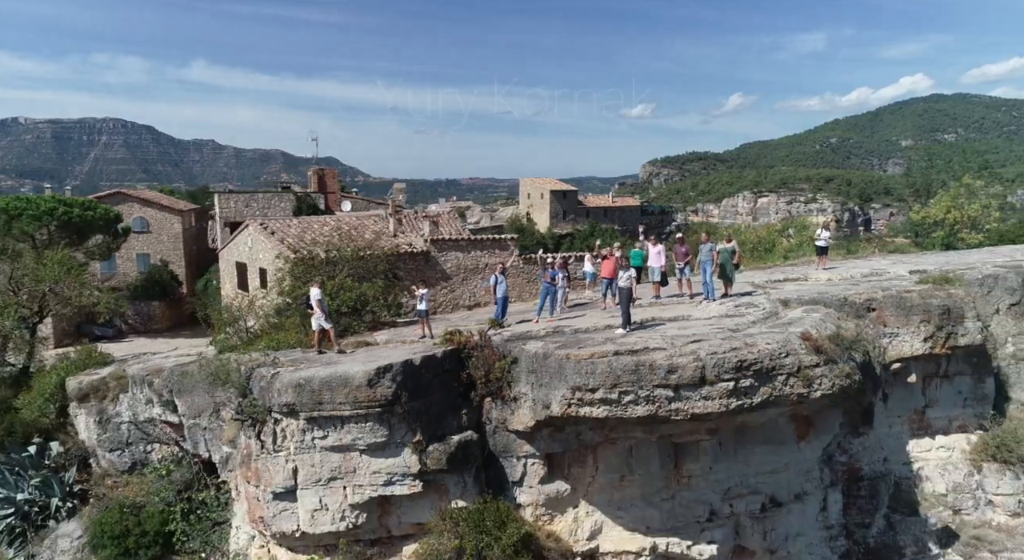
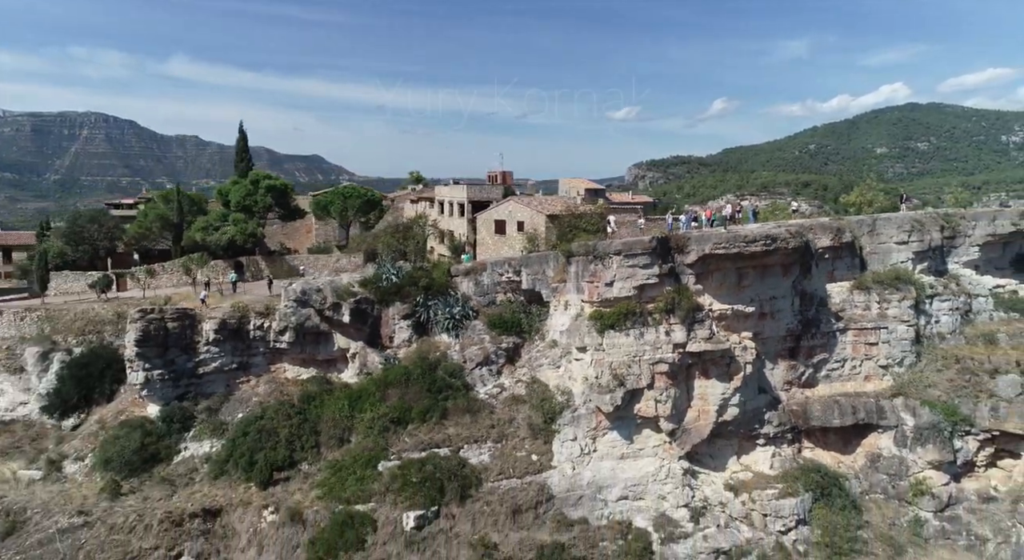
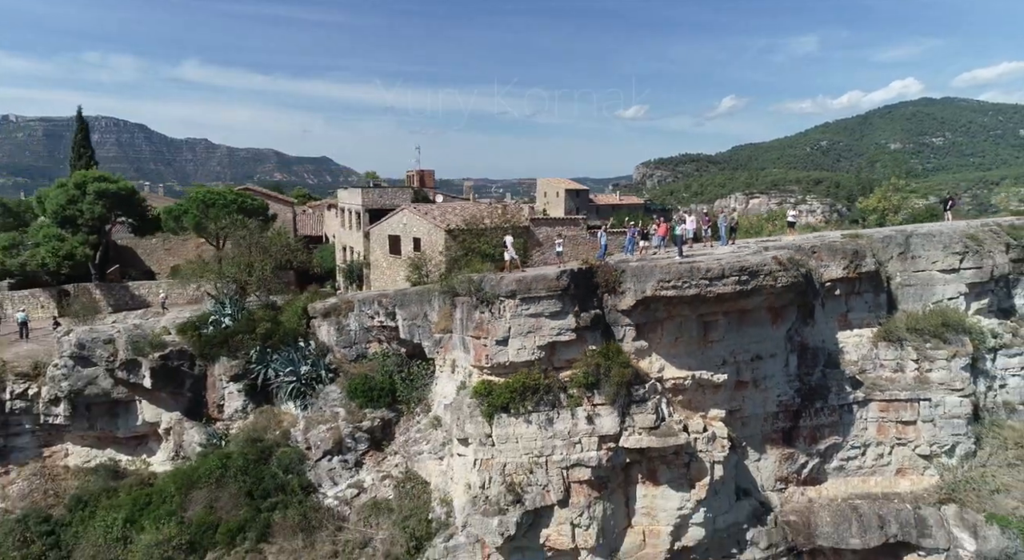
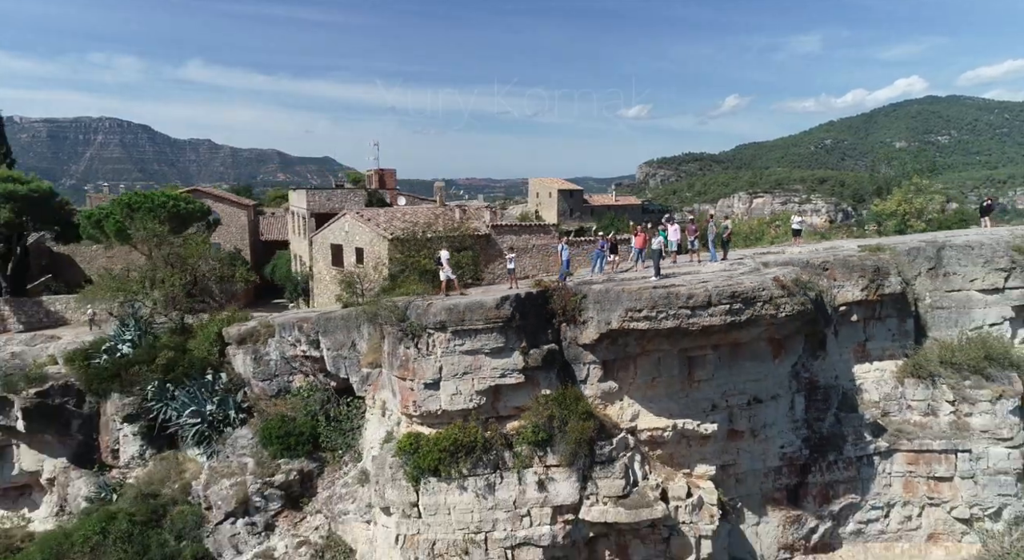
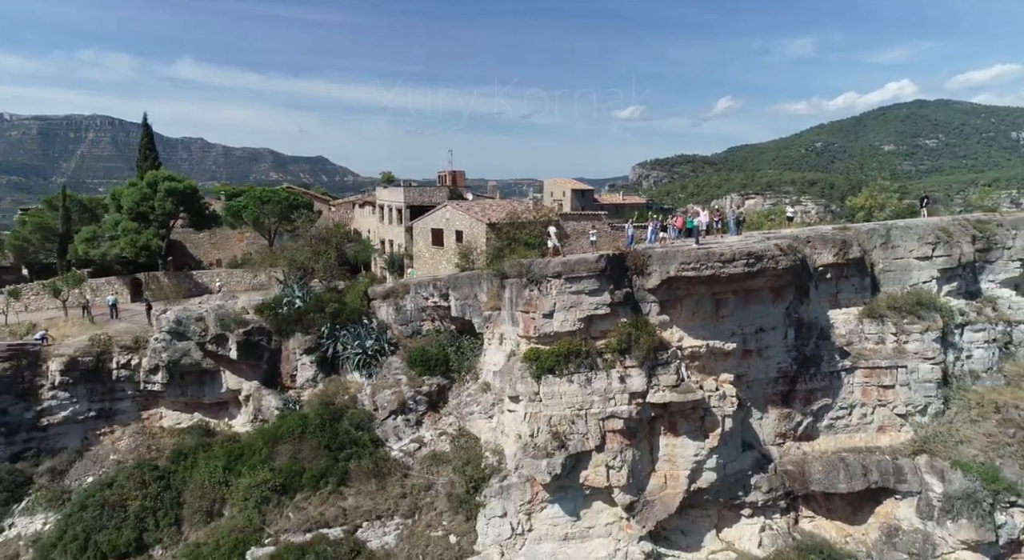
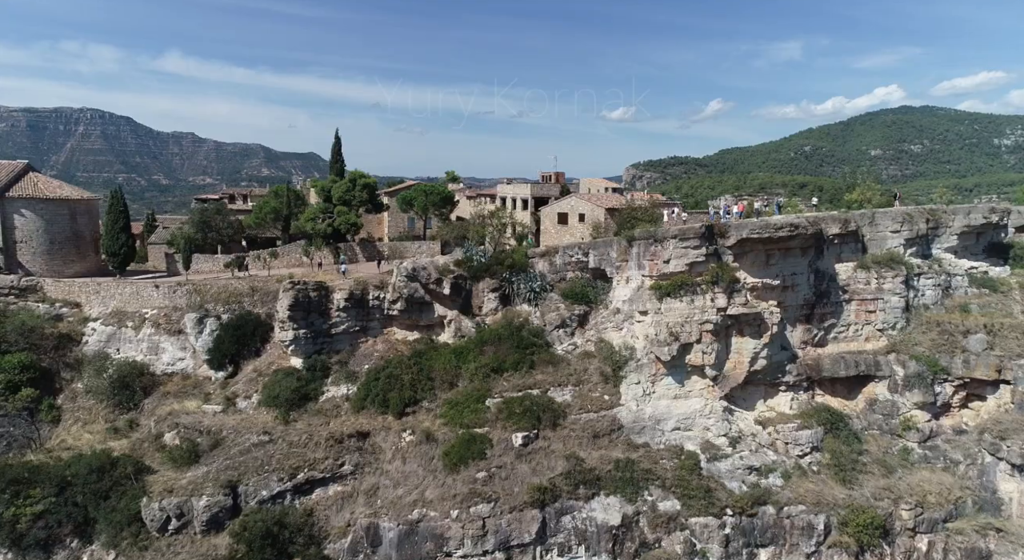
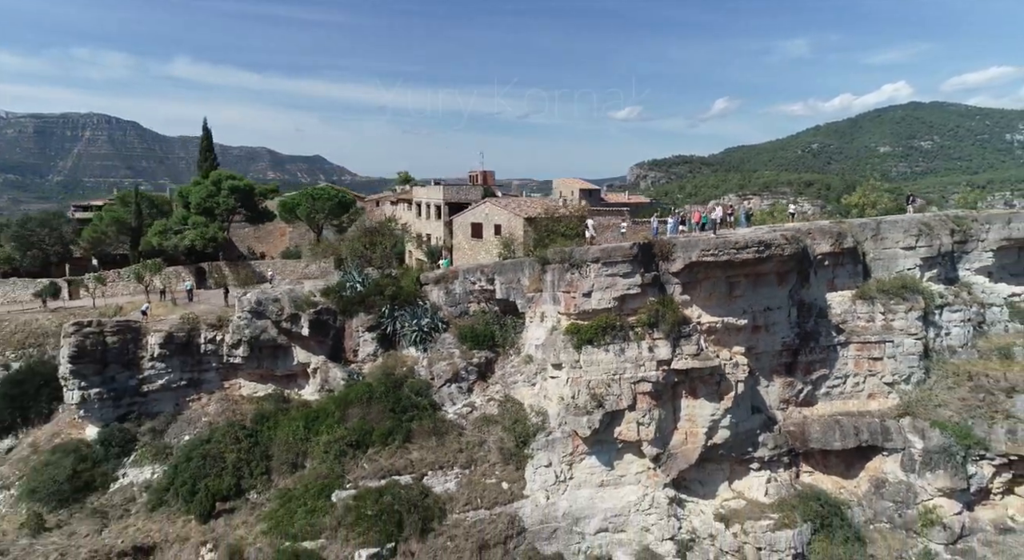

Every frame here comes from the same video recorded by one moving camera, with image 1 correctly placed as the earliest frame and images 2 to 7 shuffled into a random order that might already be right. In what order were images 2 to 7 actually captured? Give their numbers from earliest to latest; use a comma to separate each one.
4, 3, 5, 7, 2, 6
